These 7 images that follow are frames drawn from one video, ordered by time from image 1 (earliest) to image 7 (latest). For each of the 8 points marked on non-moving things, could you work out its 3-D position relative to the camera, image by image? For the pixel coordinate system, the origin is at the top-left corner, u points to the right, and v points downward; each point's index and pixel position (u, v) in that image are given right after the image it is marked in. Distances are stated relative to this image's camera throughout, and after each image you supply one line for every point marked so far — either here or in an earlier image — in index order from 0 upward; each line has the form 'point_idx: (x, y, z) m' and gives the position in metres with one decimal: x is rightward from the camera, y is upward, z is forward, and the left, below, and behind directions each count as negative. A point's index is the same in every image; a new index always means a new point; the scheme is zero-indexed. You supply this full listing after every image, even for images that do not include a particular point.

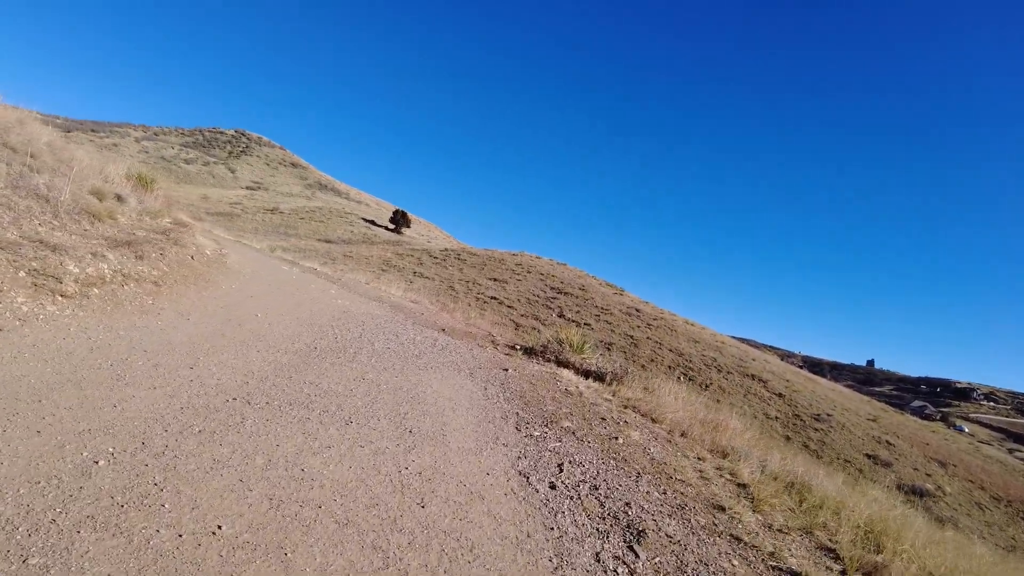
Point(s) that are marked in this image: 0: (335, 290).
0: (-5.1, -0.1, +13.7) m
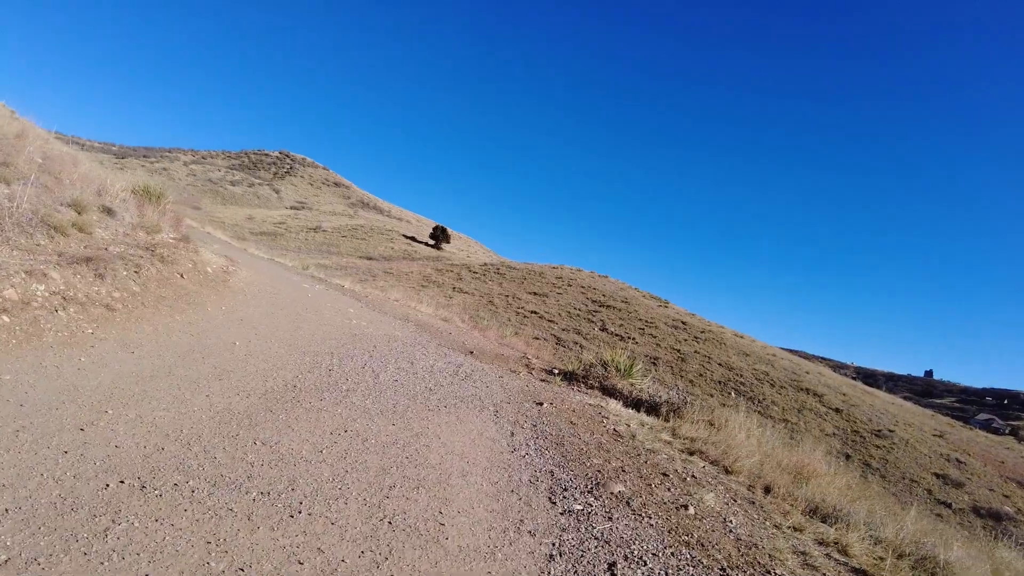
0: (-4.2, -0.6, +12.7) m
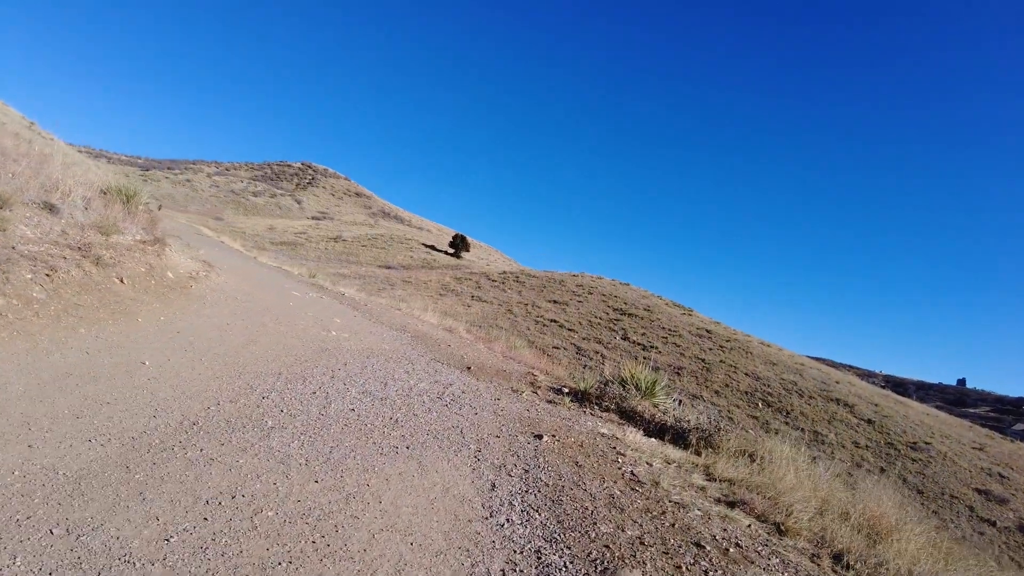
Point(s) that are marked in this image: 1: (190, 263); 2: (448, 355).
0: (-4.1, -0.7, +11.4) m
1: (-7.3, +0.7, +10.8) m
2: (-1.4, -1.5, +10.5) m
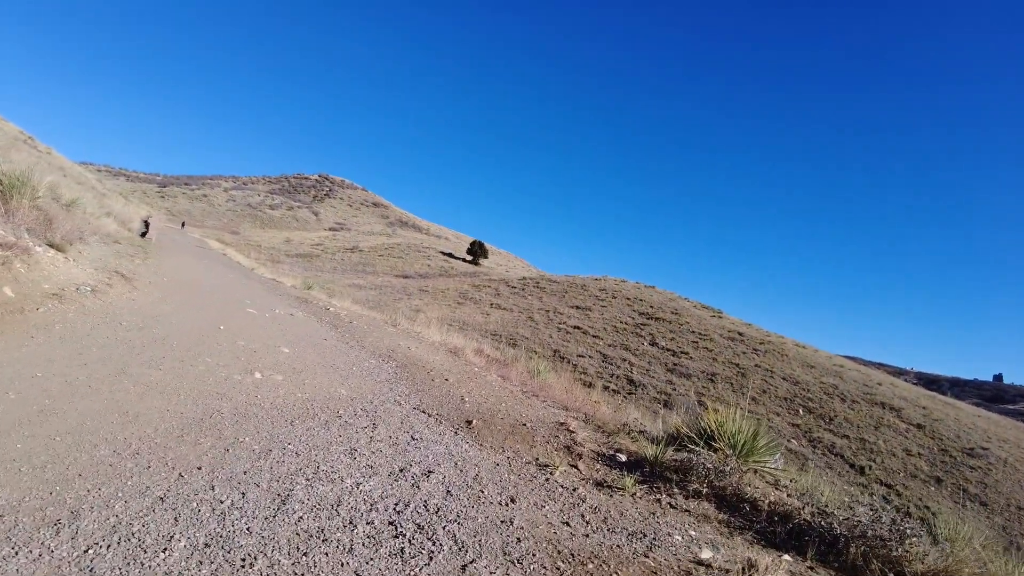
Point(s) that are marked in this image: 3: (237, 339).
0: (-3.7, -1.0, +8.3) m
1: (-7.0, +0.3, +7.8) m
2: (-1.1, -1.7, +7.2) m
3: (-4.2, -0.8, +7.2) m
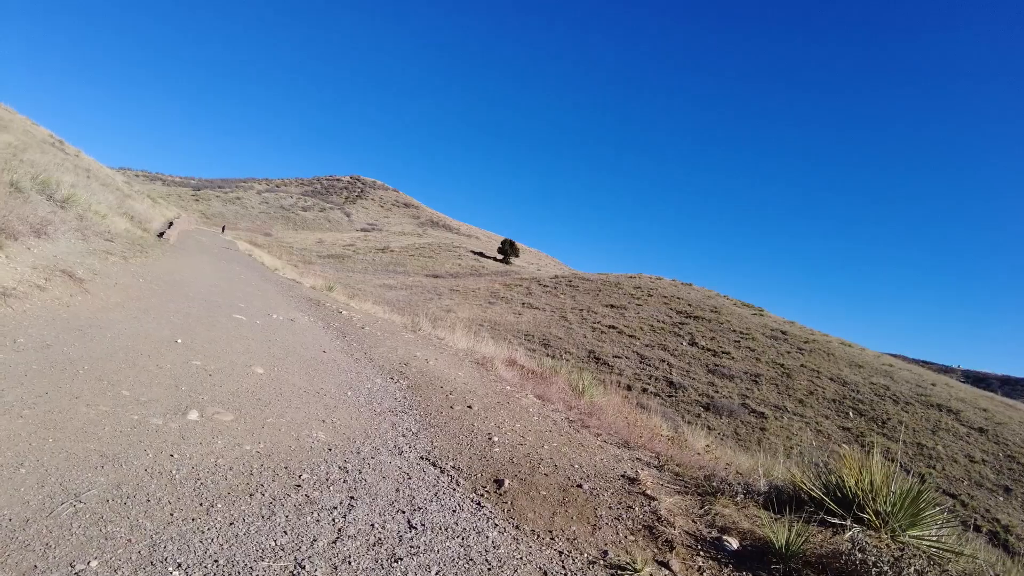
0: (-3.1, -1.0, +6.5) m
1: (-6.4, +0.3, +6.2) m
2: (-0.6, -1.7, +5.3) m
3: (-3.7, -0.8, +5.5) m
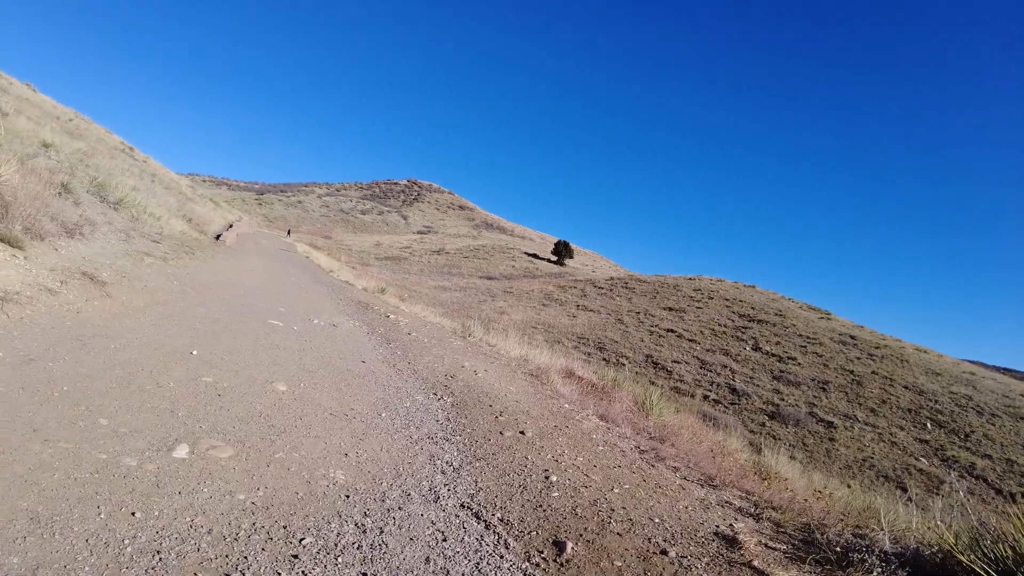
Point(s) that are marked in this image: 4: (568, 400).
0: (-2.4, -1.1, +5.8) m
1: (-5.7, +0.2, +5.8) m
2: (0.0, -1.7, +4.2) m
3: (-3.1, -0.8, +4.8) m
4: (+1.1, -1.9, +7.7) m
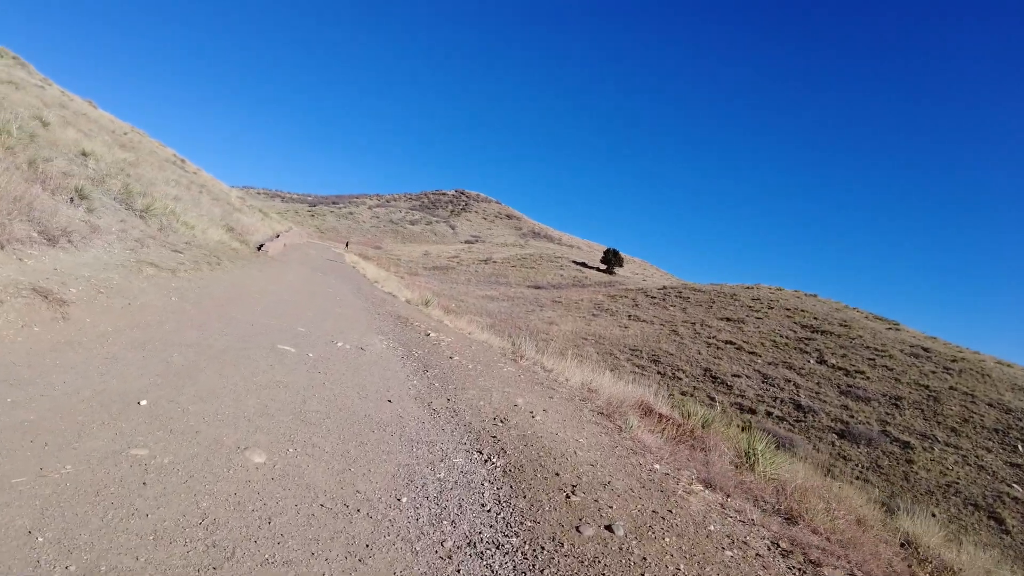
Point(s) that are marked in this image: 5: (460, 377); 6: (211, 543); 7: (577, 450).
0: (-1.7, -1.2, +4.2) m
1: (-5.0, 0.0, +4.6) m
2: (+0.5, -1.9, +2.4) m
3: (-2.5, -1.0, +3.3) m
4: (+1.9, -2.1, +5.8) m
5: (-0.8, -1.4, +7.5) m
6: (-1.6, -1.3, +2.5) m
7: (+0.8, -1.8, +5.3) m
